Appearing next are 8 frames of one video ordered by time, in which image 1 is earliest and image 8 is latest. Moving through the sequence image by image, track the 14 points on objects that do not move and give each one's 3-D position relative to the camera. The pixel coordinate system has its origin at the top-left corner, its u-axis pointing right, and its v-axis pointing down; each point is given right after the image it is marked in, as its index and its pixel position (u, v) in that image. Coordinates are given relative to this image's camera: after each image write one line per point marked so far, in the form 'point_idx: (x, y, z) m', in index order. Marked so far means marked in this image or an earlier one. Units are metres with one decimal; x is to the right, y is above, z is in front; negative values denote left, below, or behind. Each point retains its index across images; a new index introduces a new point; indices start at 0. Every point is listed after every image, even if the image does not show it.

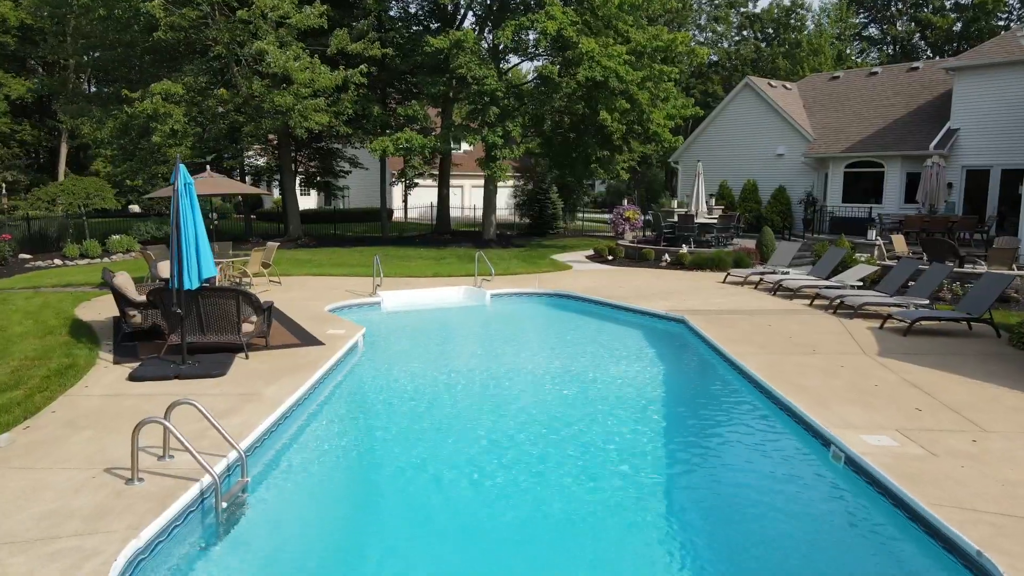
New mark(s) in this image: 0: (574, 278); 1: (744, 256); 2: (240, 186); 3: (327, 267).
0: (+1.5, +0.2, +17.3) m
1: (+6.0, +0.8, +19.1) m
2: (-5.5, +2.1, +15.0) m
3: (-4.8, +0.5, +18.8) m
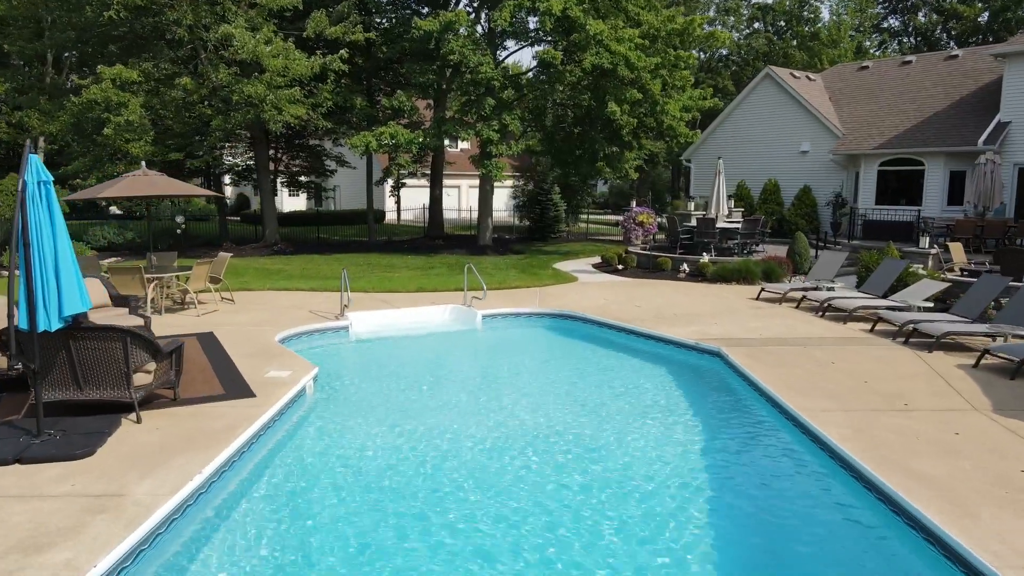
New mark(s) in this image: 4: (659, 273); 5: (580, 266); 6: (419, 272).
0: (+1.4, -0.1, +14.8) m
1: (+6.0, +0.5, +16.7) m
2: (-5.6, +1.7, +12.6) m
3: (-4.8, +0.2, +16.3) m
4: (+3.6, +0.4, +18.0) m
5: (+1.9, +0.6, +20.0) m
6: (-2.3, +0.4, +17.8) m
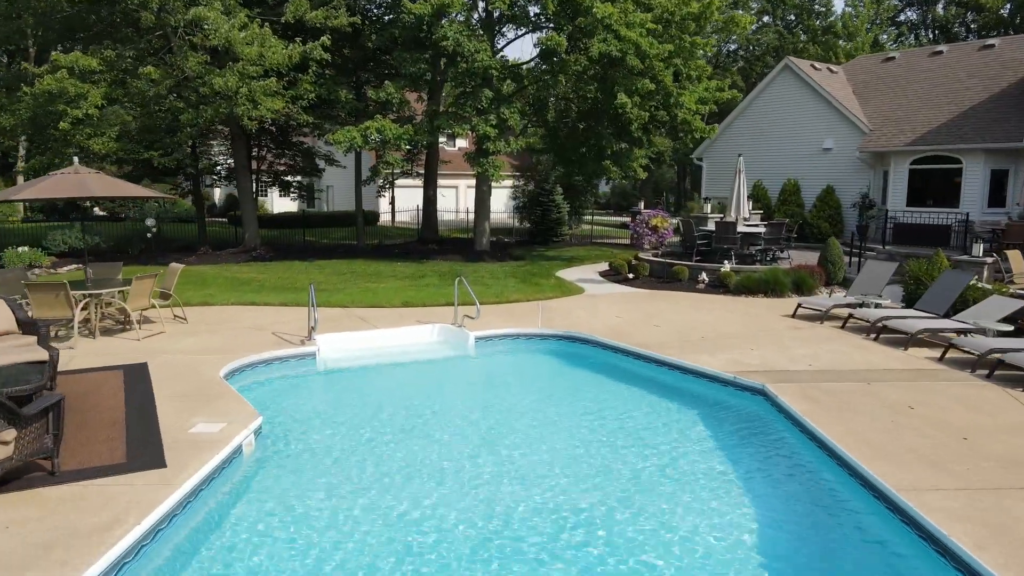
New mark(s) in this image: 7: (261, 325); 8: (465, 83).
0: (+1.4, -0.4, +13.0) m
1: (+5.9, +0.2, +14.8) m
2: (-5.6, +1.5, +10.8) m
3: (-4.9, -0.1, +14.5) m
4: (+3.6, +0.1, +16.1) m
5: (+1.8, +0.3, +18.1) m
6: (-2.3, +0.1, +15.9) m
7: (-3.8, -0.6, +11.1) m
8: (-1.3, +5.4, +19.2) m
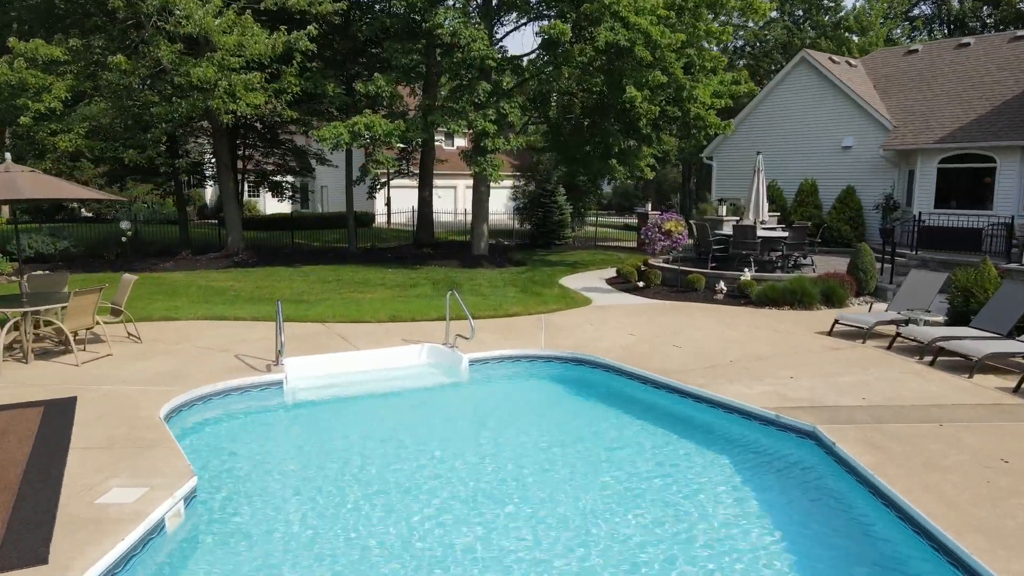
0: (+1.4, -0.6, +11.6) m
1: (+5.9, 0.0, +13.4) m
2: (-5.6, +1.3, +9.4) m
3: (-4.9, -0.3, +13.1) m
4: (+3.6, -0.1, +14.7) m
5: (+1.8, +0.1, +16.7) m
6: (-2.3, -0.1, +14.5) m
7: (-3.8, -0.8, +9.8) m
8: (-1.3, +5.2, +17.8) m
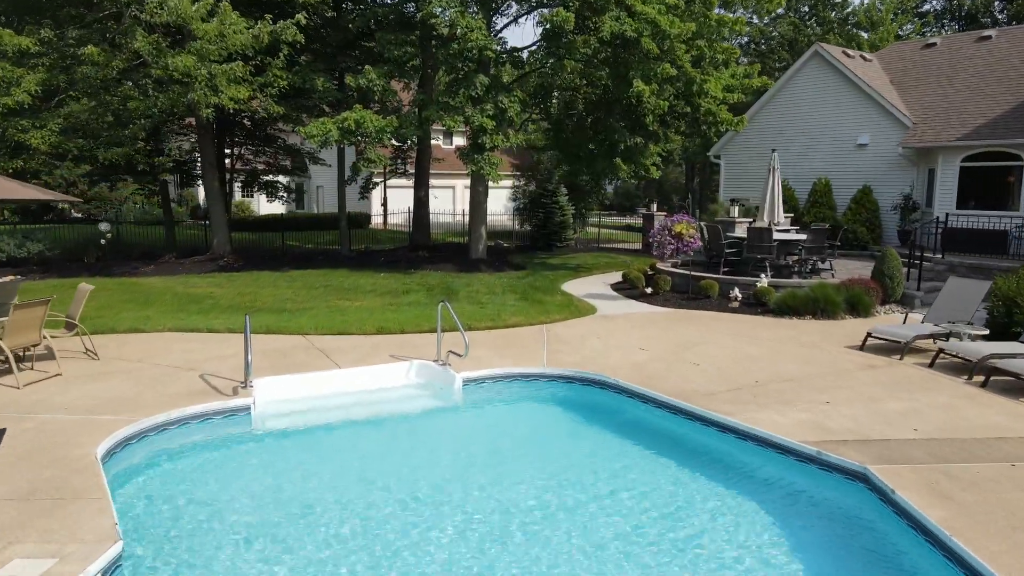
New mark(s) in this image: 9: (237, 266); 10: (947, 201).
0: (+1.3, -0.7, +10.6) m
1: (+5.9, -0.1, +12.4) m
2: (-5.6, +1.1, +8.4) m
3: (-4.9, -0.4, +12.1) m
4: (+3.6, -0.2, +13.7) m
5: (+1.8, 0.0, +15.7) m
6: (-2.3, -0.2, +13.5) m
7: (-3.9, -0.9, +8.8) m
8: (-1.3, +5.1, +16.8) m
9: (-7.1, +0.6, +18.9) m
10: (+11.2, +2.3, +18.7) m
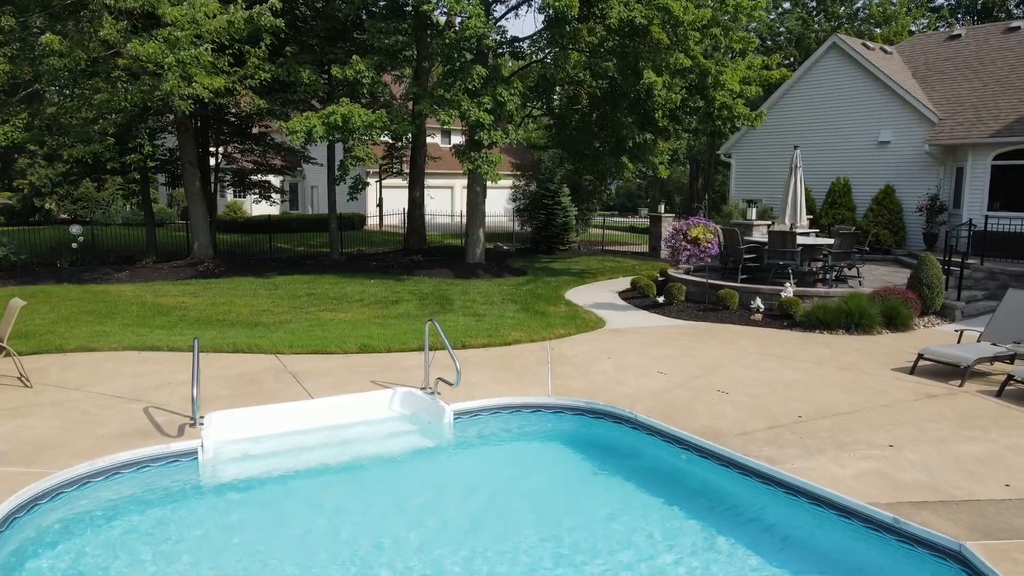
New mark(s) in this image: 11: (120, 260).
0: (+1.3, -0.9, +9.4) m
1: (+5.9, -0.3, +11.2) m
2: (-5.6, +1.0, +7.2) m
3: (-4.9, -0.6, +10.9) m
4: (+3.6, -0.4, +12.5) m
5: (+1.8, -0.2, +14.5) m
6: (-2.3, -0.4, +12.3) m
7: (-3.9, -1.1, +7.5) m
8: (-1.3, +4.9, +15.6) m
9: (-7.1, +0.4, +17.7) m
10: (+11.2, +2.1, +17.5) m
11: (-10.3, +0.7, +19.2) m
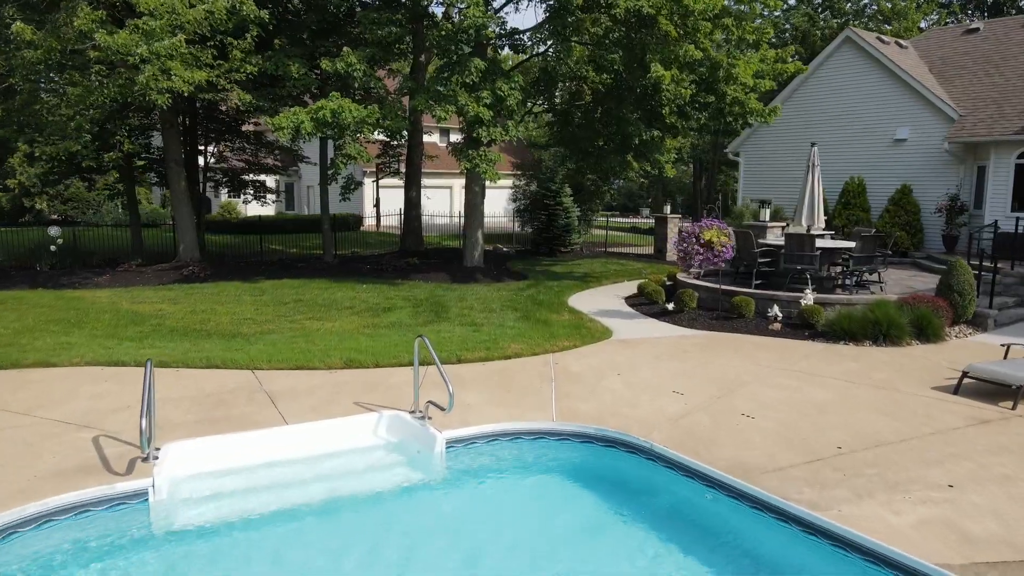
0: (+1.3, -1.0, +8.5) m
1: (+5.9, -0.4, +10.4) m
2: (-5.6, +0.9, +6.3) m
3: (-4.9, -0.7, +10.0) m
4: (+3.6, -0.5, +11.7) m
5: (+1.8, -0.3, +13.7) m
6: (-2.3, -0.5, +11.5) m
7: (-3.9, -1.2, +6.7) m
8: (-1.3, +4.8, +14.8) m
9: (-7.1, +0.3, +16.9) m
10: (+11.2, +2.0, +16.7) m
11: (-10.3, +0.6, +18.4) m
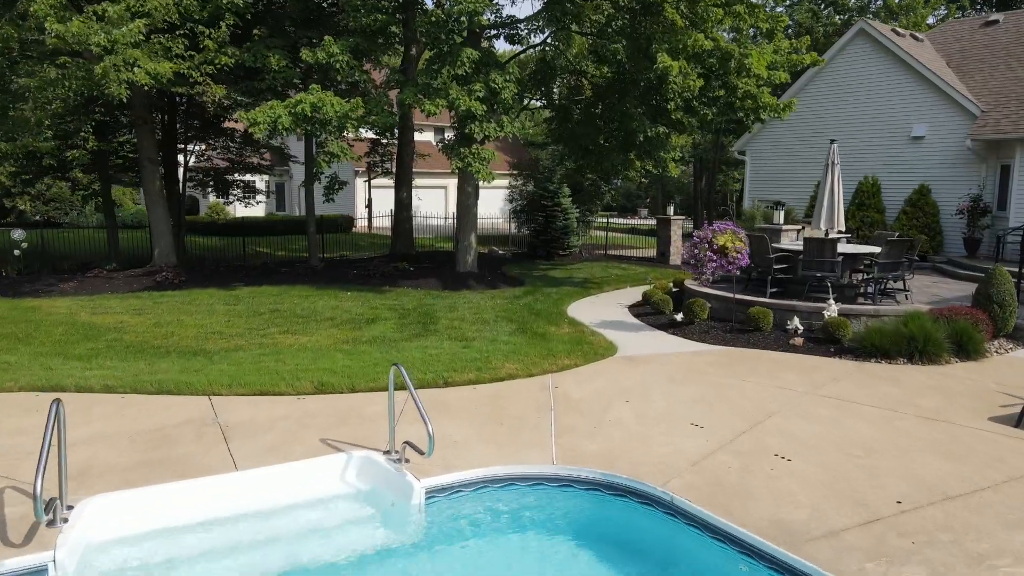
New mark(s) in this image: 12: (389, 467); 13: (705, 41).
0: (+1.3, -1.1, +7.5) m
1: (+5.8, -0.5, +9.3) m
2: (-5.7, +0.7, +5.3) m
3: (-5.0, -0.8, +9.0) m
4: (+3.5, -0.7, +10.6) m
5: (+1.7, -0.4, +12.6) m
6: (-2.4, -0.7, +10.4) m
7: (-3.9, -1.3, +5.6) m
8: (-1.4, +4.6, +13.7) m
9: (-7.2, +0.1, +15.8) m
10: (+11.1, +1.8, +15.7) m
11: (-10.4, +0.5, +17.3) m
12: (-0.9, -1.4, +5.6) m
13: (+3.3, +4.4, +12.9) m
